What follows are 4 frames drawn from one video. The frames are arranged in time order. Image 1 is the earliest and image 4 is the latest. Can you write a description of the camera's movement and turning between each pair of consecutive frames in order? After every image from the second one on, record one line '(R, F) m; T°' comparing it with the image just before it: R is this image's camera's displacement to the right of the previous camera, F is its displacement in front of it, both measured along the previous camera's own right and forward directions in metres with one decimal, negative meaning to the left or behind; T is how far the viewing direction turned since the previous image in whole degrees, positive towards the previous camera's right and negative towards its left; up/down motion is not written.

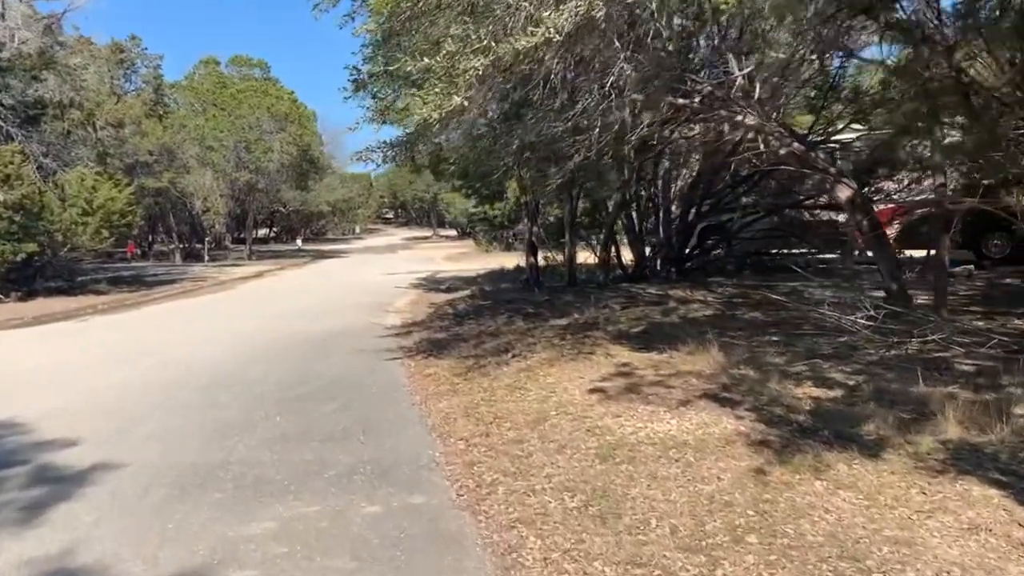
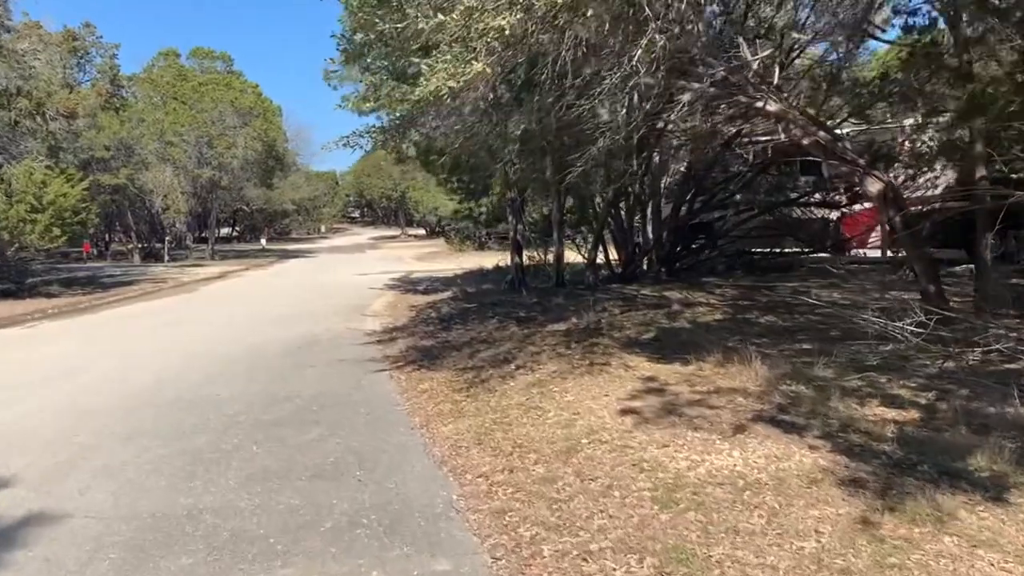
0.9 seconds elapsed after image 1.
(-0.4, +1.1) m; +2°
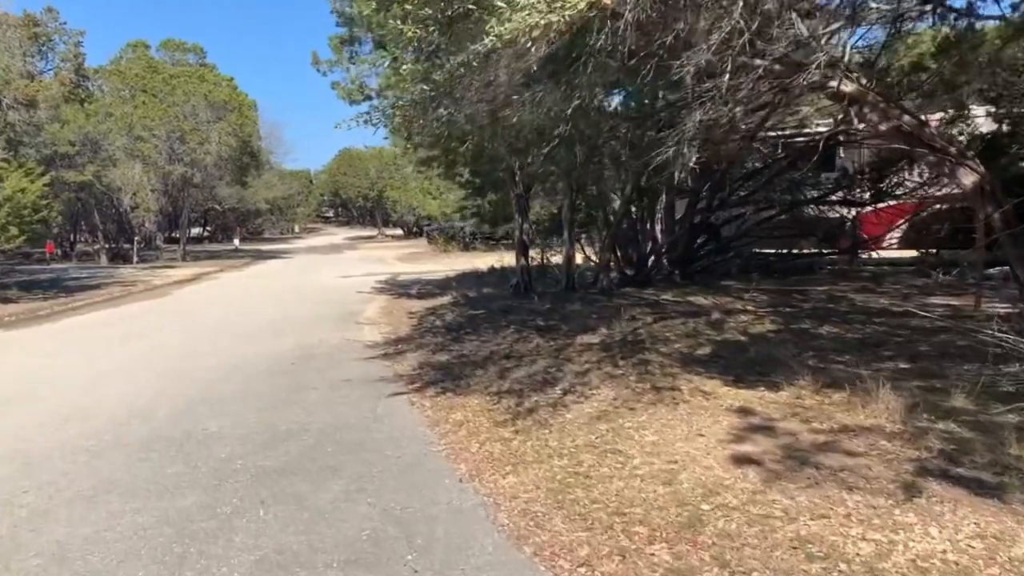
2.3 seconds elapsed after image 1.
(-0.7, +1.5) m; +2°
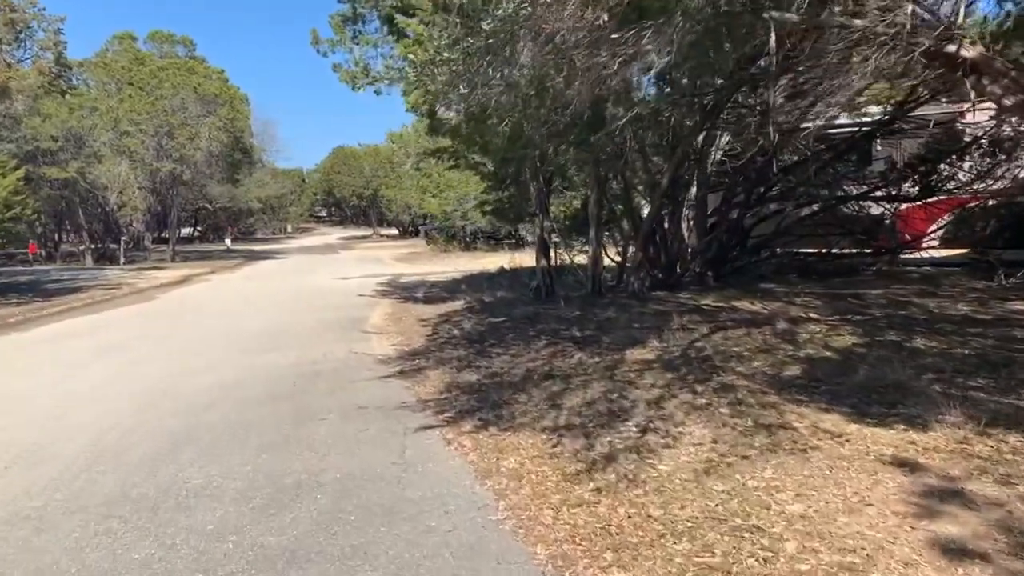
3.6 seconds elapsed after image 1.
(-0.5, +1.5) m; +1°
